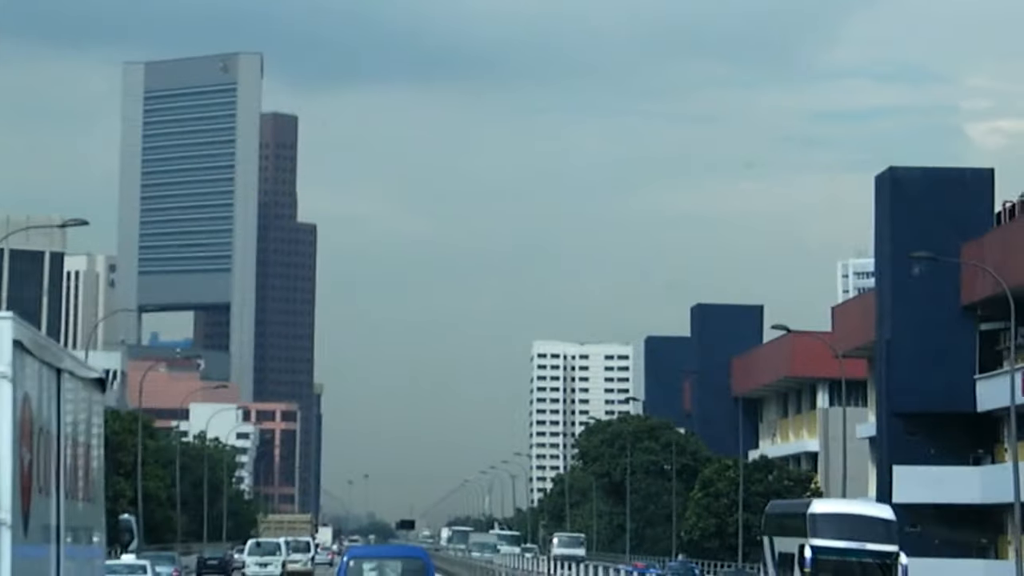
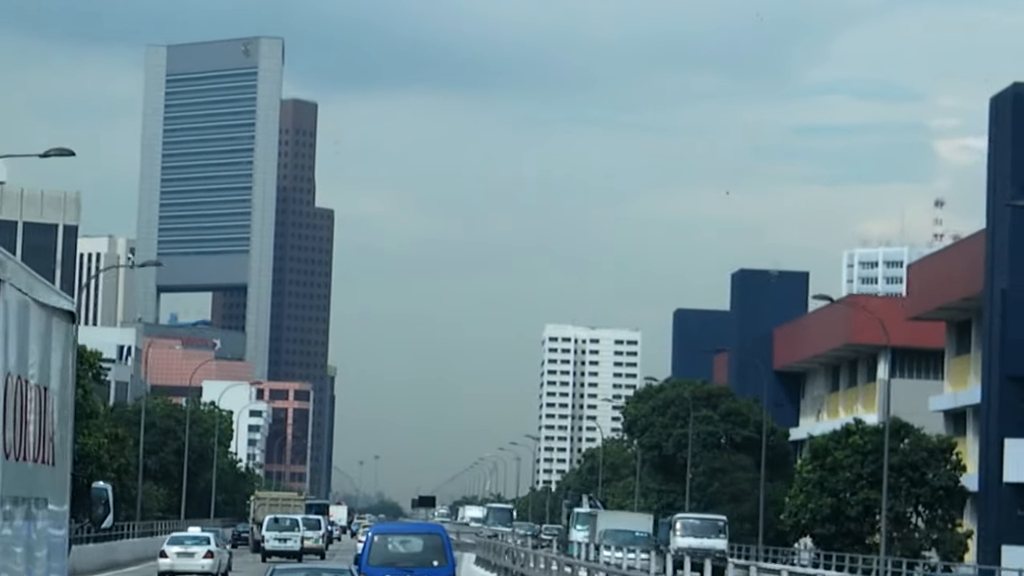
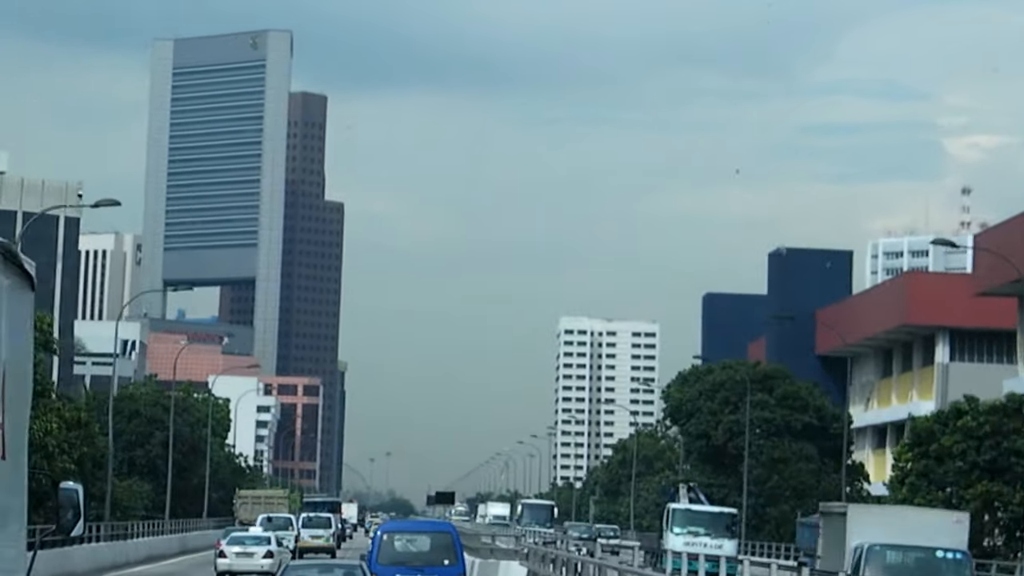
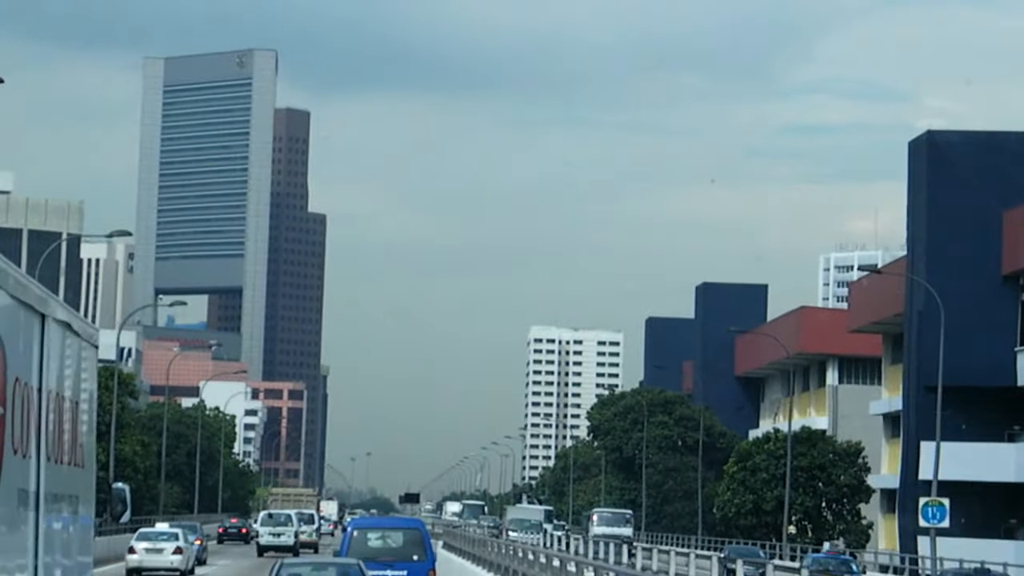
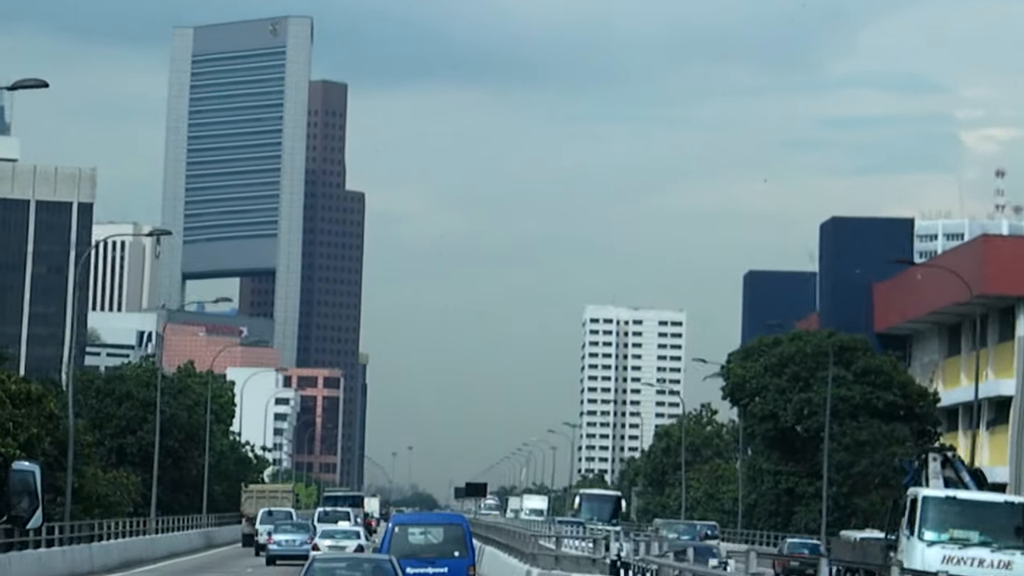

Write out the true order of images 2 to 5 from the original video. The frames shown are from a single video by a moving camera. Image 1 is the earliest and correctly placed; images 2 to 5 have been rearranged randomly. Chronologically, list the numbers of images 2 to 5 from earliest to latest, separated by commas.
4, 2, 3, 5
